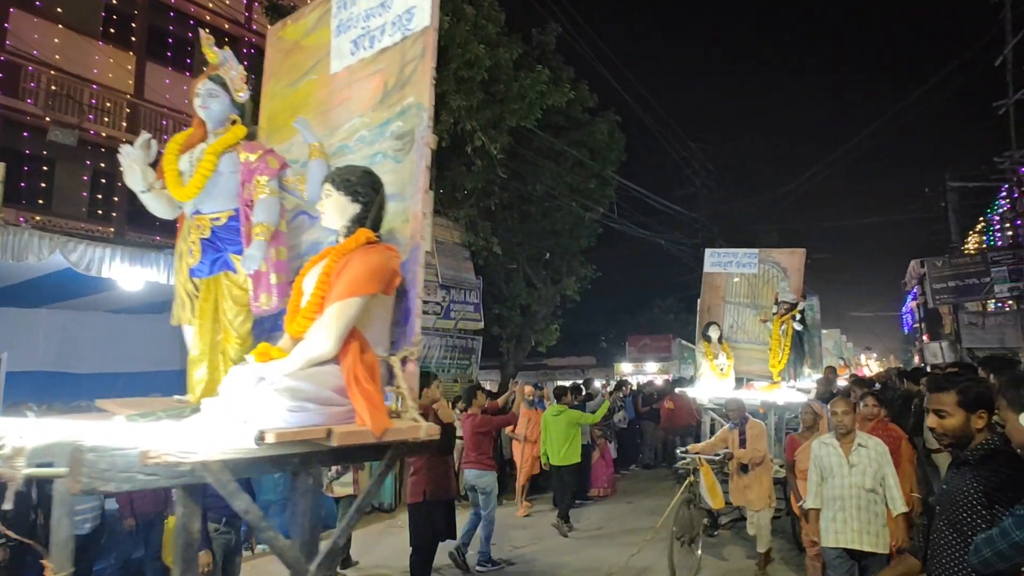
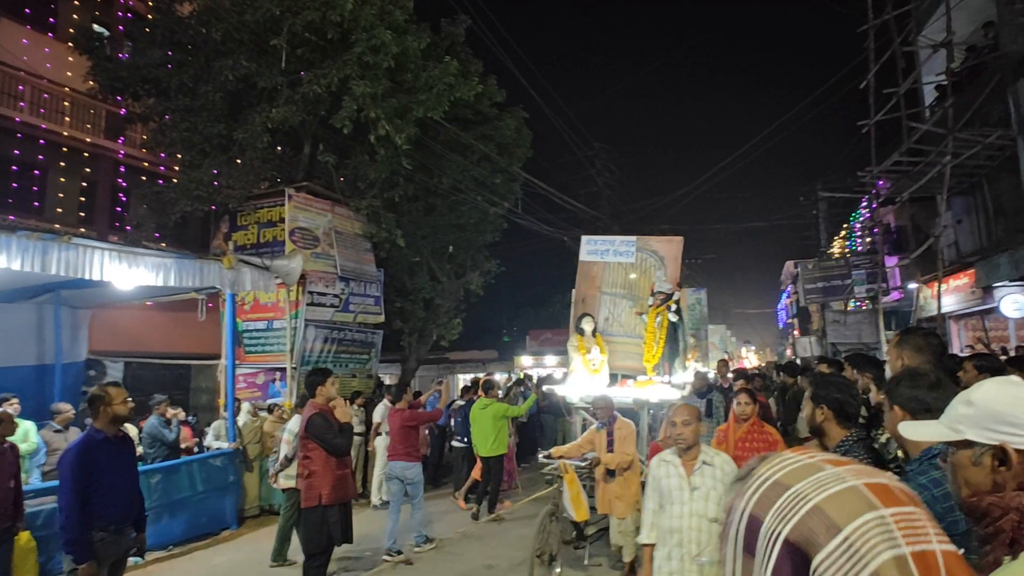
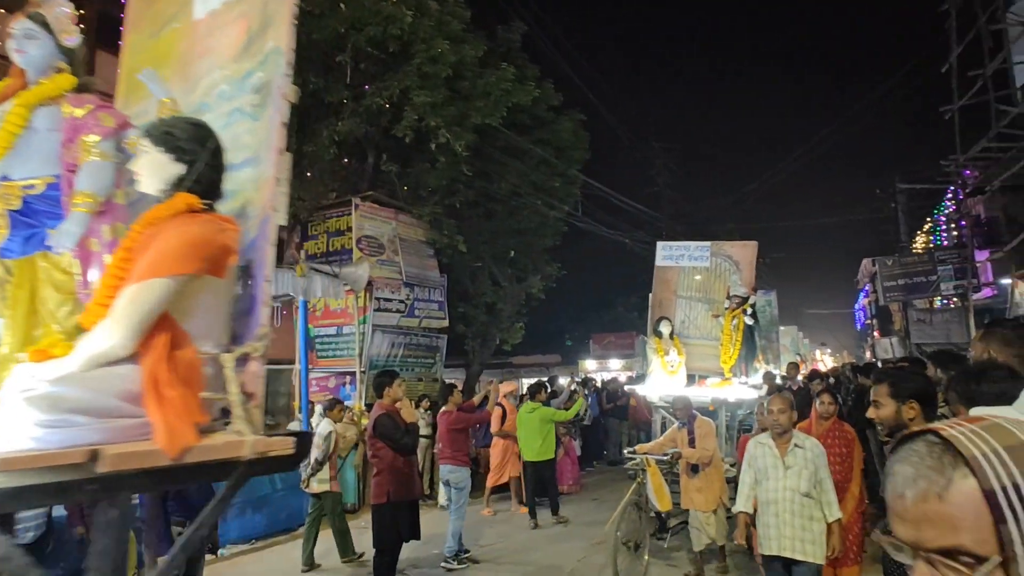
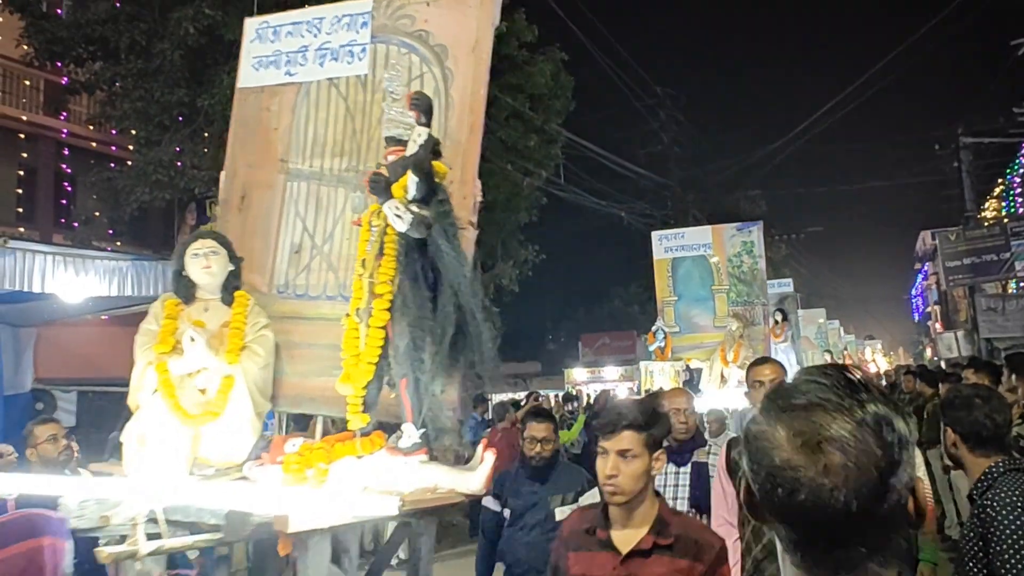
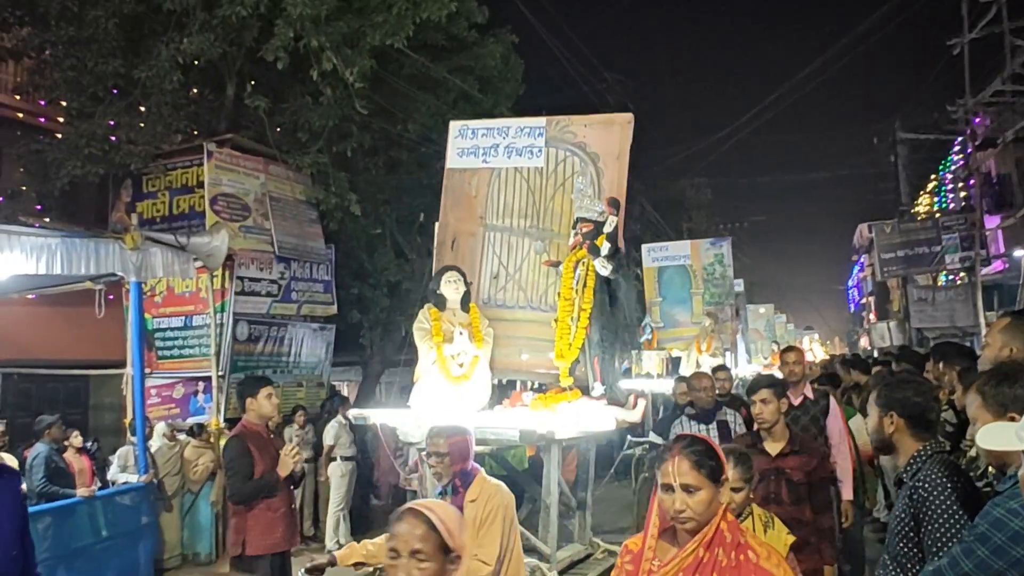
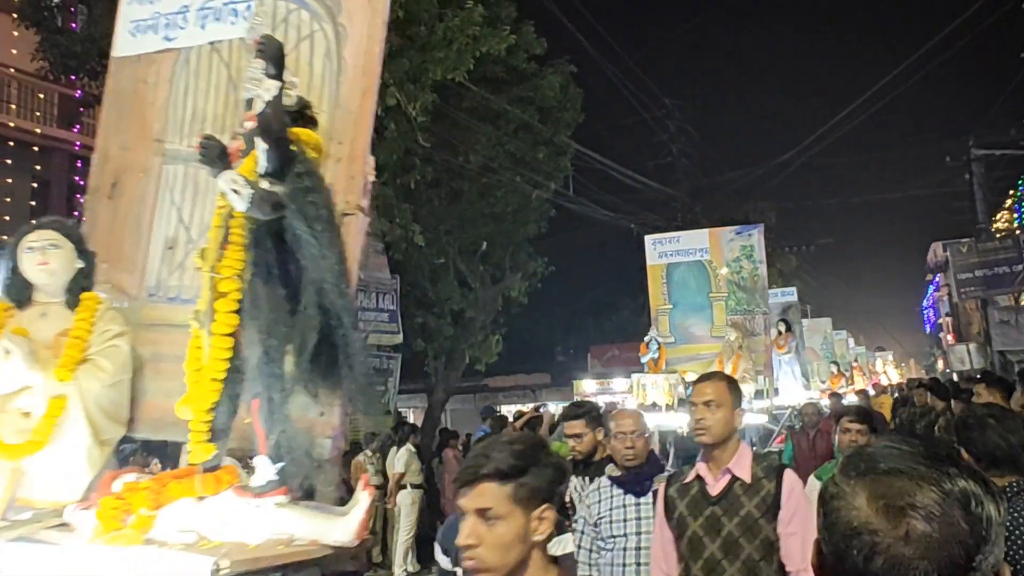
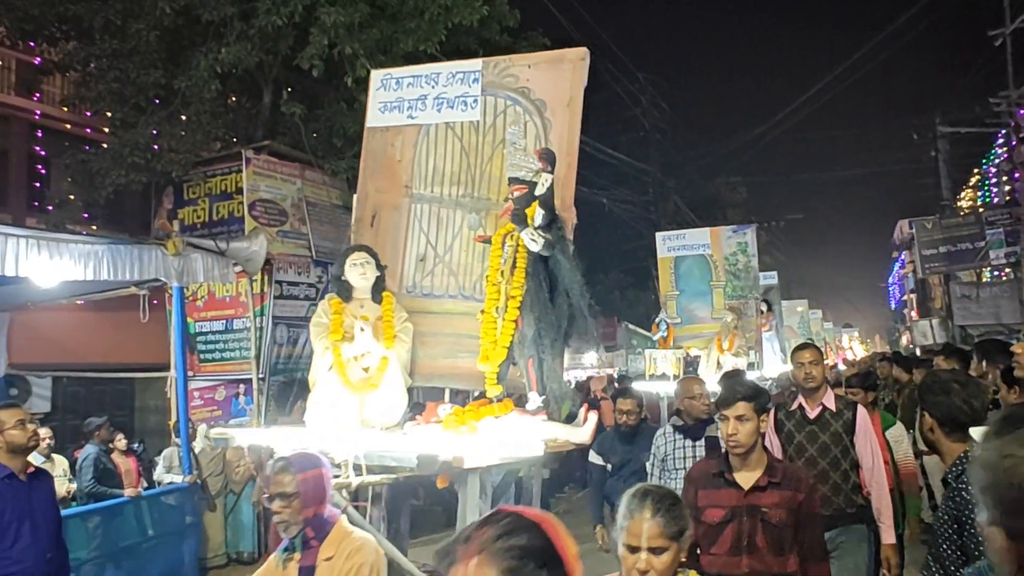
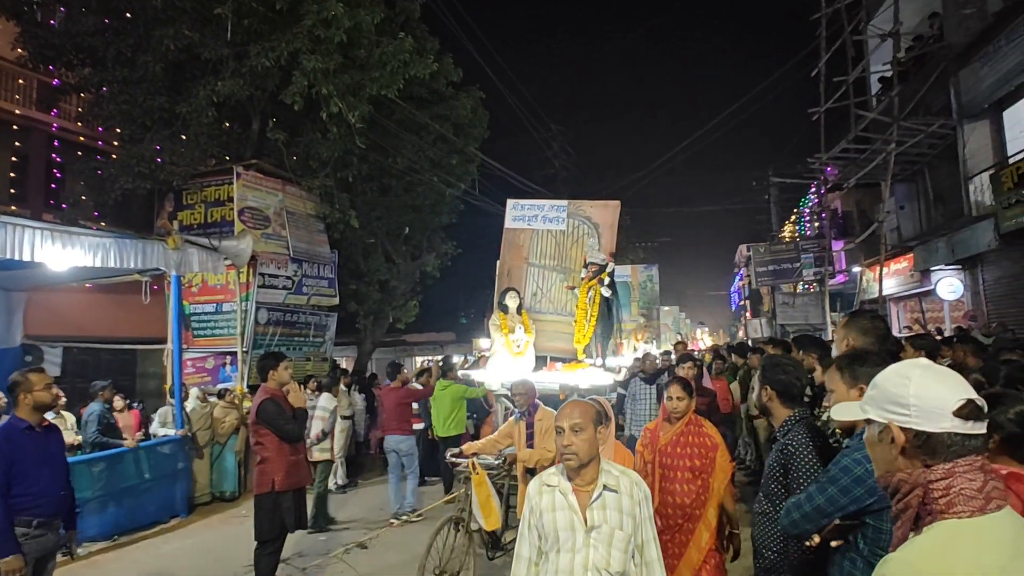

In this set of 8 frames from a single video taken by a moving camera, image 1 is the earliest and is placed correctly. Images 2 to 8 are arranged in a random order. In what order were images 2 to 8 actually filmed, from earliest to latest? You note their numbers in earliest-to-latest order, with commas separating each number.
3, 2, 8, 5, 7, 4, 6
